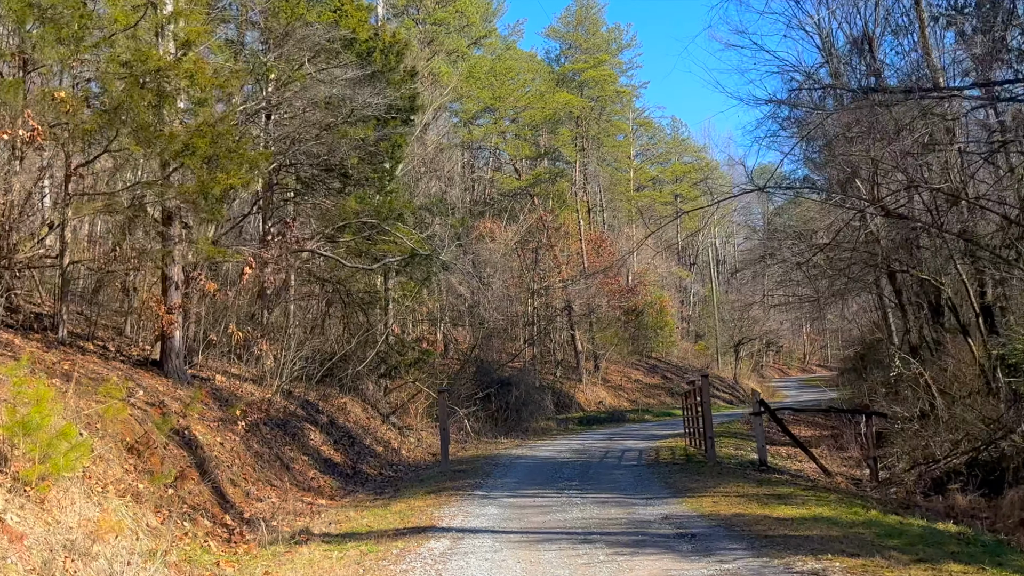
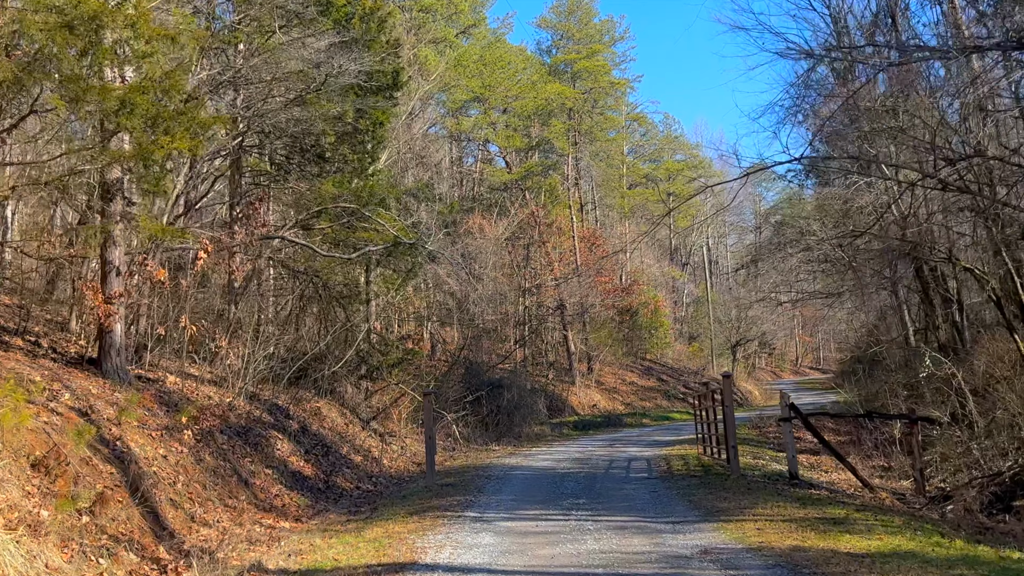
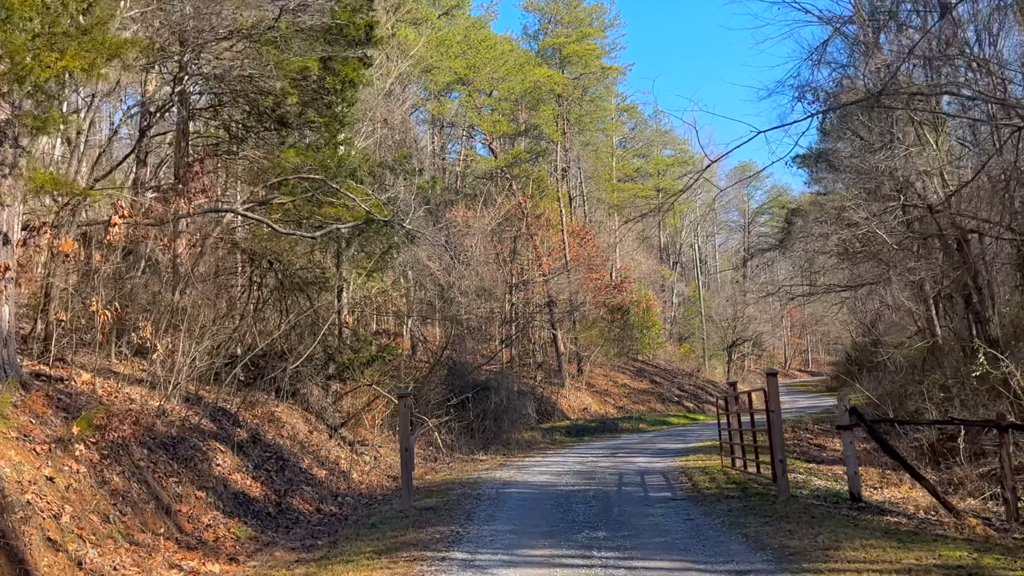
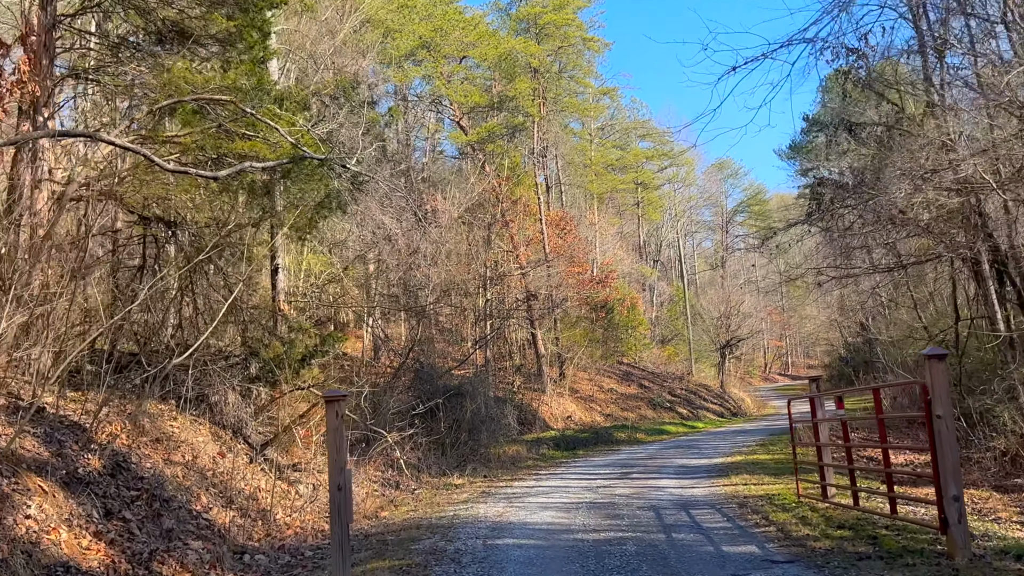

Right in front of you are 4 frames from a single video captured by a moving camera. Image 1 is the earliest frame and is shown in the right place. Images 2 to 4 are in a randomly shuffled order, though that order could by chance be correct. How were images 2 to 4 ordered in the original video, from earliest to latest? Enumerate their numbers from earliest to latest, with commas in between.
2, 3, 4
